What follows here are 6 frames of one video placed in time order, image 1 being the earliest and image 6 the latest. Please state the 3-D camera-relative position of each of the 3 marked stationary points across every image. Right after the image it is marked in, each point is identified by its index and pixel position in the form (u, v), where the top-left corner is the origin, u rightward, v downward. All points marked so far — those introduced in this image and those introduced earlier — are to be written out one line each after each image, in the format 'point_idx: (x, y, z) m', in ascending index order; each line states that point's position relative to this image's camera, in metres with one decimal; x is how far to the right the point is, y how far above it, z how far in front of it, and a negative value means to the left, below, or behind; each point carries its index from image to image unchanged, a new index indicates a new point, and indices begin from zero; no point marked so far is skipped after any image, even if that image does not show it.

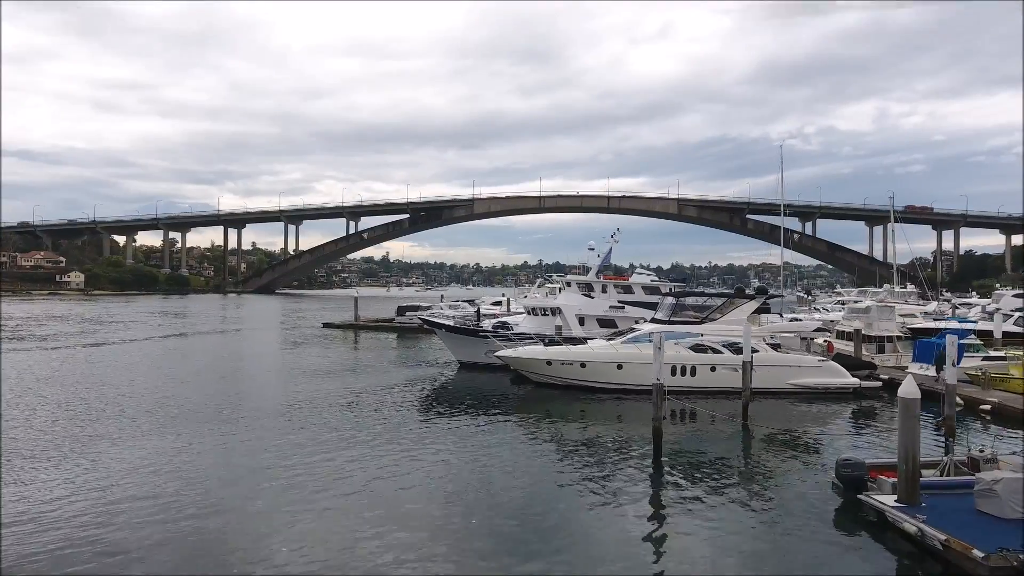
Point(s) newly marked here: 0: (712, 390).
0: (+5.0, -2.6, +15.0) m
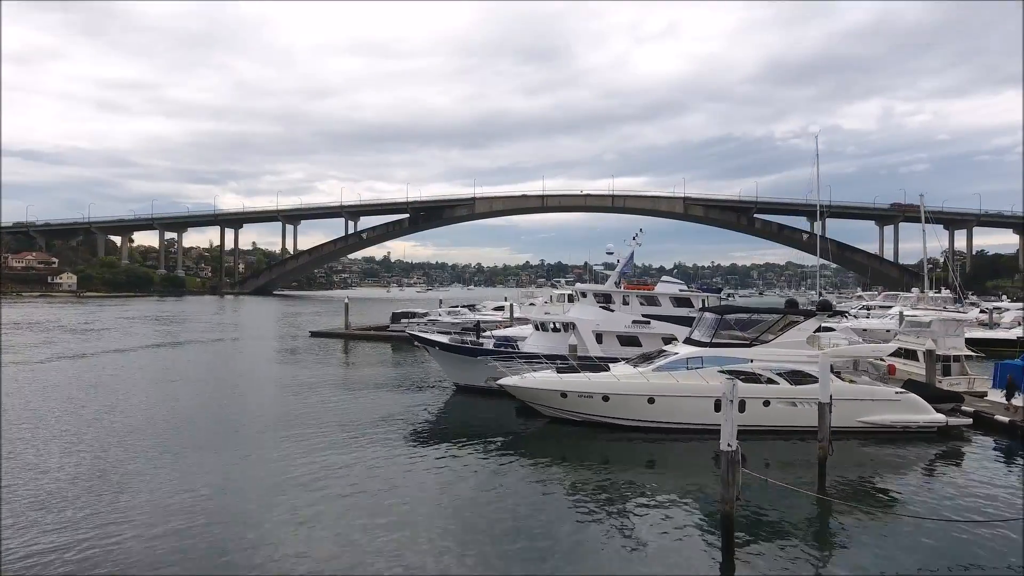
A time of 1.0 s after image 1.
0: (+5.1, -2.9, +12.2) m
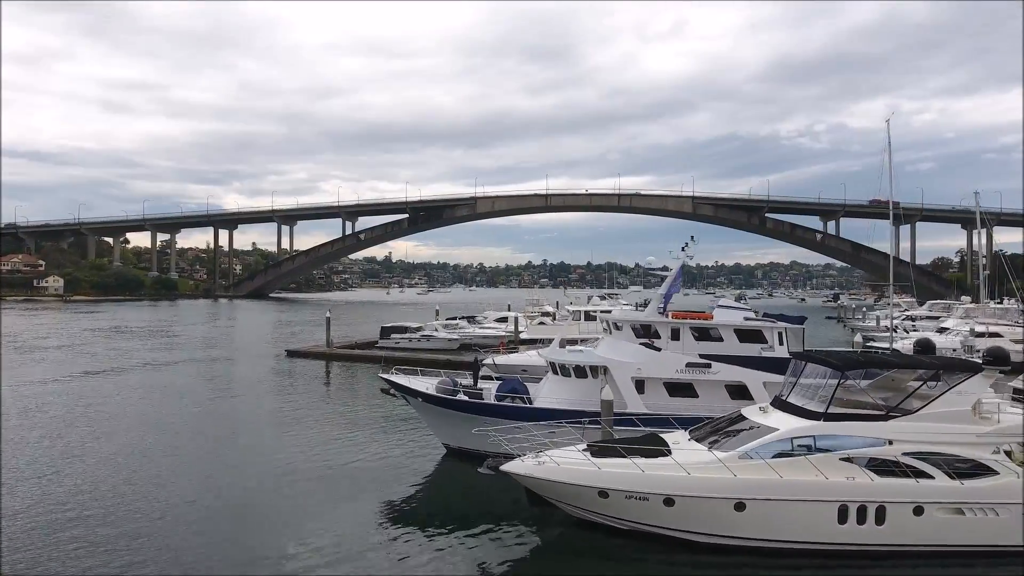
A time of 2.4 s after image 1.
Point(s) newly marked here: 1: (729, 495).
0: (+5.3, -3.5, +7.9) m
1: (+2.9, -2.7, +7.9) m
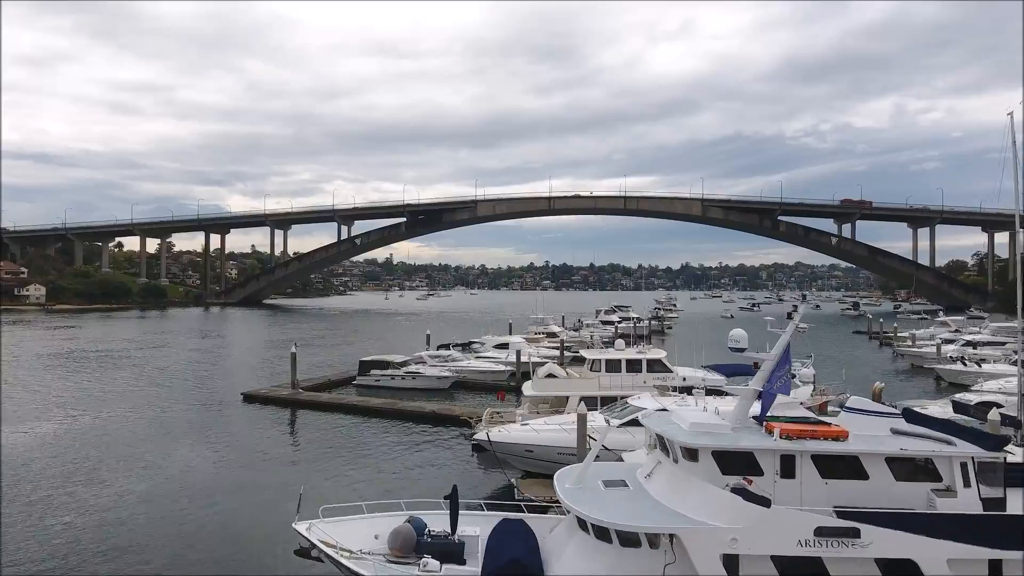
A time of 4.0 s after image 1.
0: (+5.3, -4.7, +3.0) m
1: (+2.8, -3.9, +3.0) m
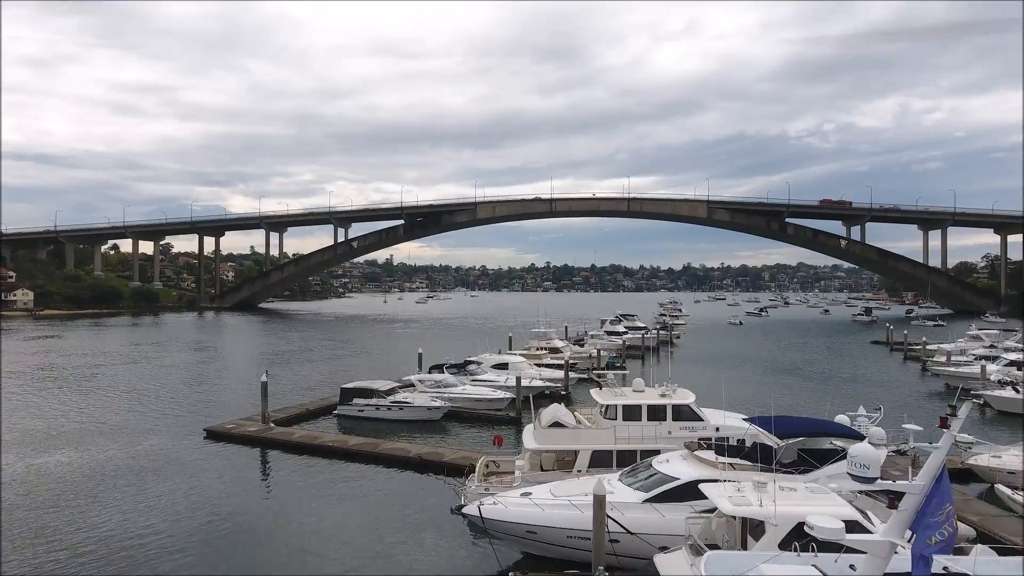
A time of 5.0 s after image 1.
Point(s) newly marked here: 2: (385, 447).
0: (+5.2, -5.4, 0.0) m
1: (+2.8, -4.7, +0.1) m
2: (-4.2, -5.2, +19.6) m
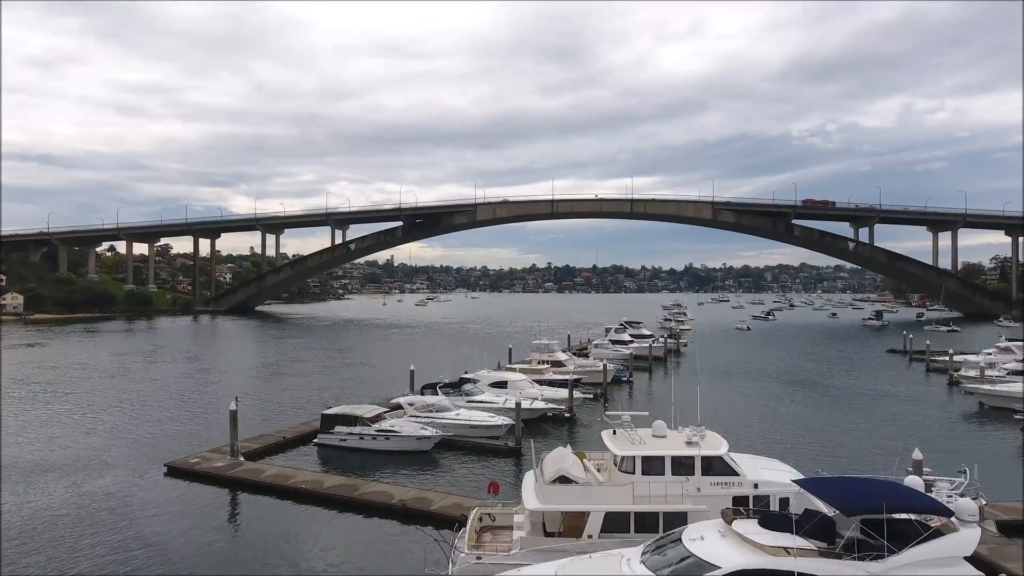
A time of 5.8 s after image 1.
0: (+5.1, -6.0, -2.4) m
1: (+2.7, -5.2, -2.3) m
2: (-4.2, -5.8, +17.2) m
